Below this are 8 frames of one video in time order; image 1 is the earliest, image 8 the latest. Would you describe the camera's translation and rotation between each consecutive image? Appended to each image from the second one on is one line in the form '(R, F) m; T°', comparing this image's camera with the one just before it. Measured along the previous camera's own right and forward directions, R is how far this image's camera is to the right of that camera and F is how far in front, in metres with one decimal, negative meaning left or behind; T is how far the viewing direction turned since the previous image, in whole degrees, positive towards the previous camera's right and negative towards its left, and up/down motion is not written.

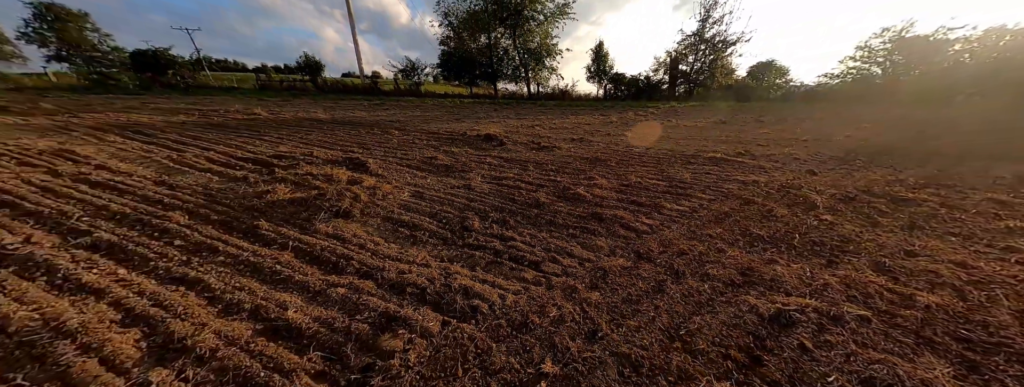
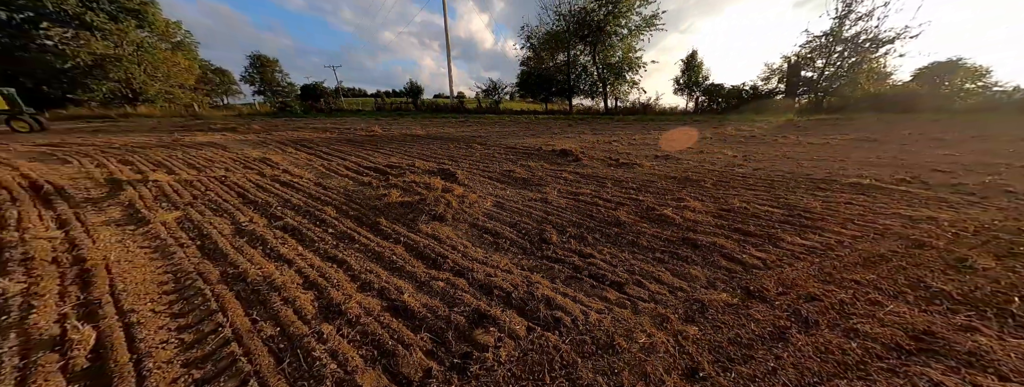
(-0.1, -0.1) m; -15°
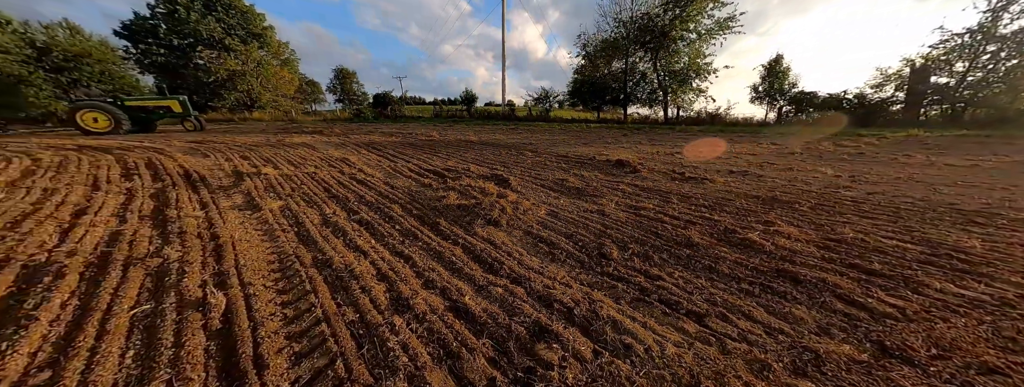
(-0.1, 0.0) m; -10°
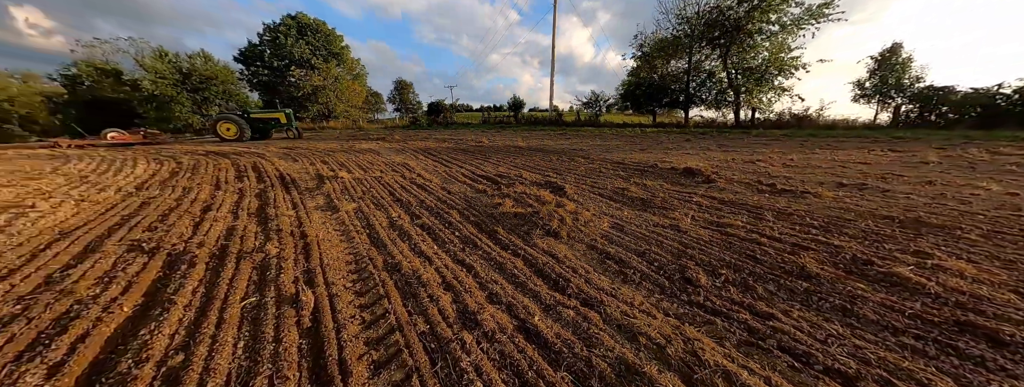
(-0.2, +0.1) m; -9°
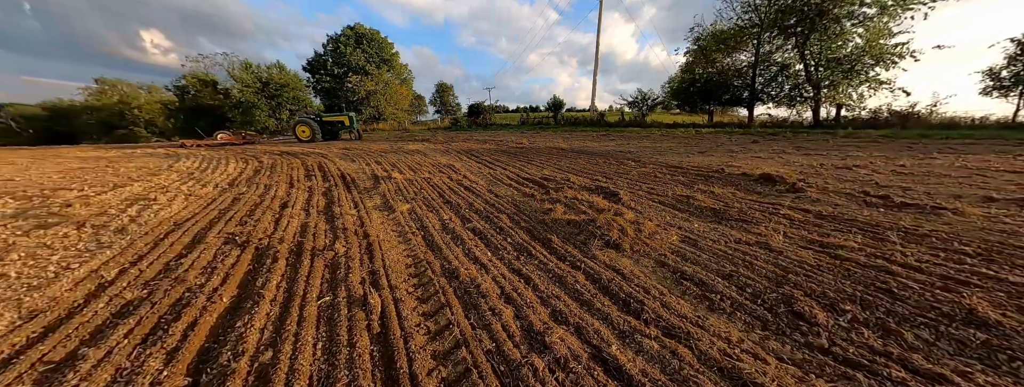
(-0.2, +0.1) m; -7°
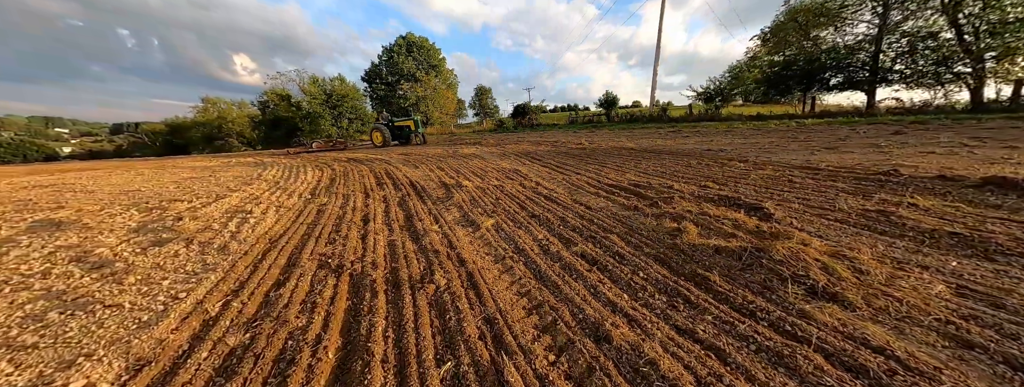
(-0.8, +0.5) m; -8°
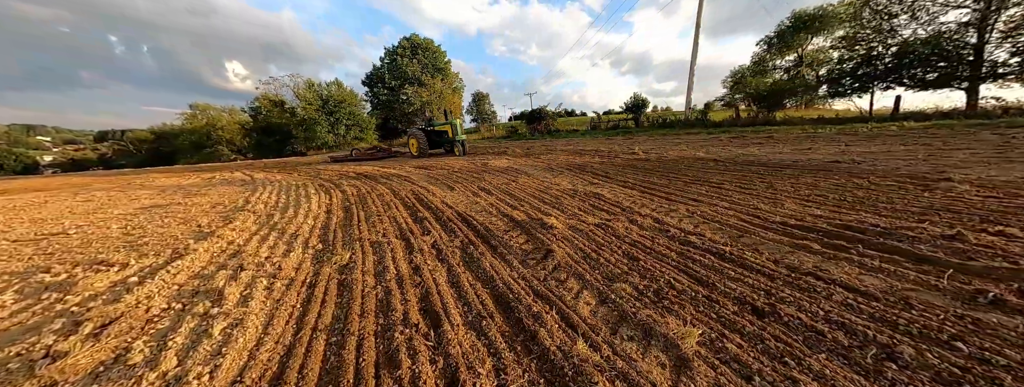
(-1.4, +1.7) m; +1°
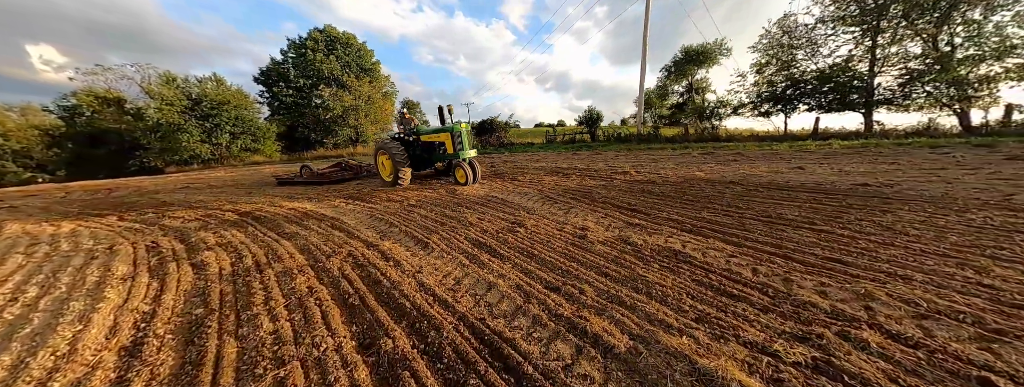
(-1.1, +2.4) m; +14°
